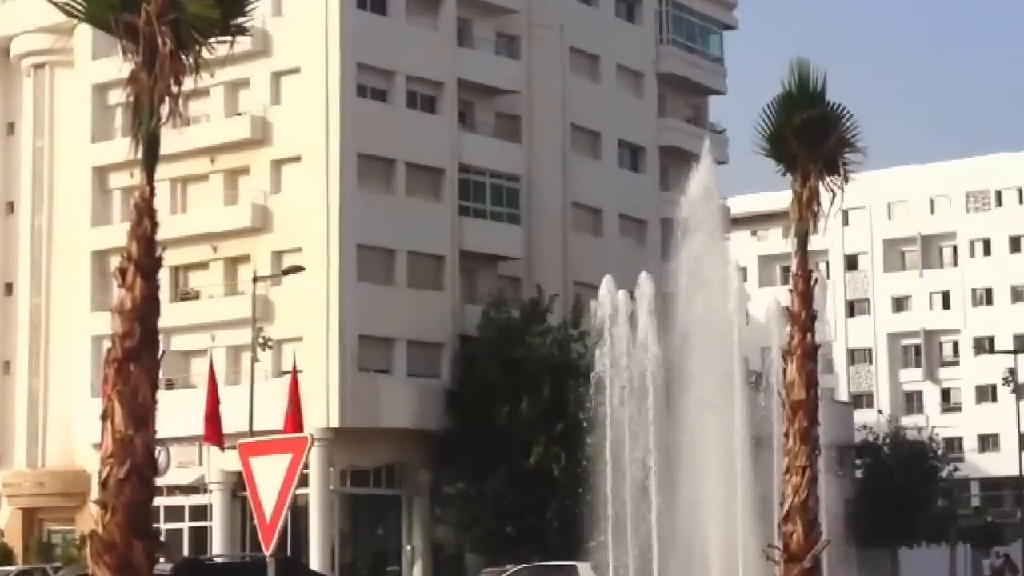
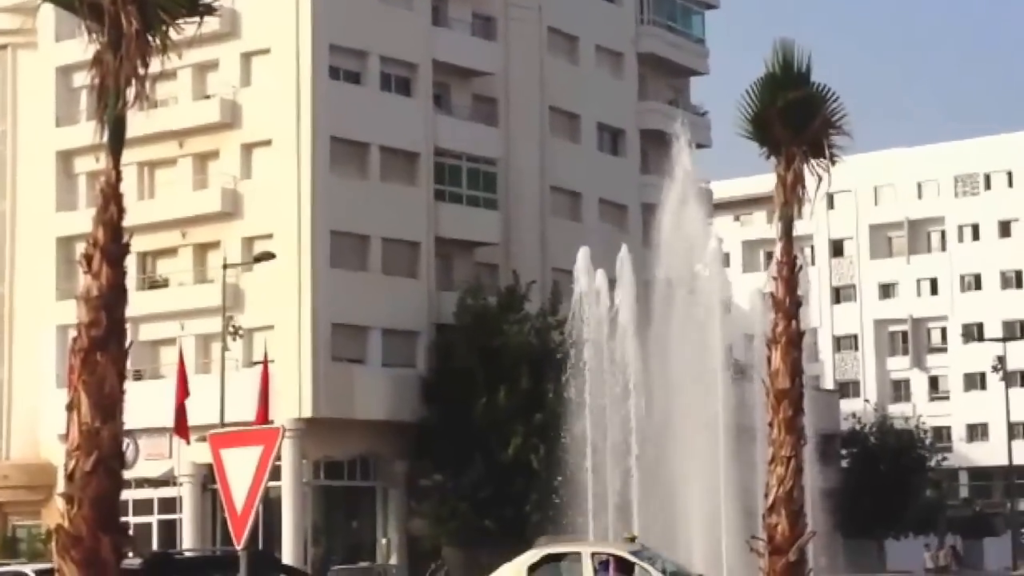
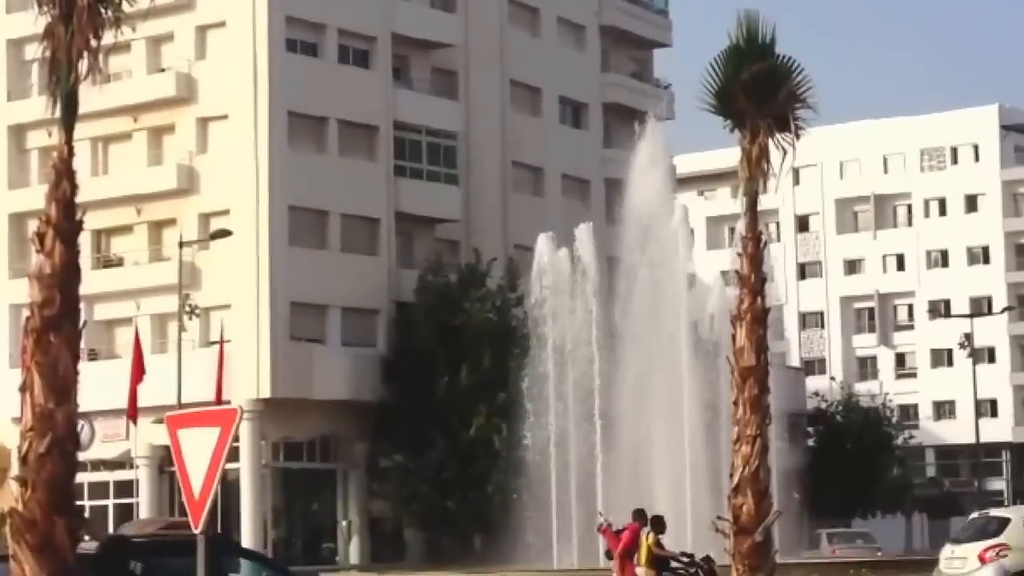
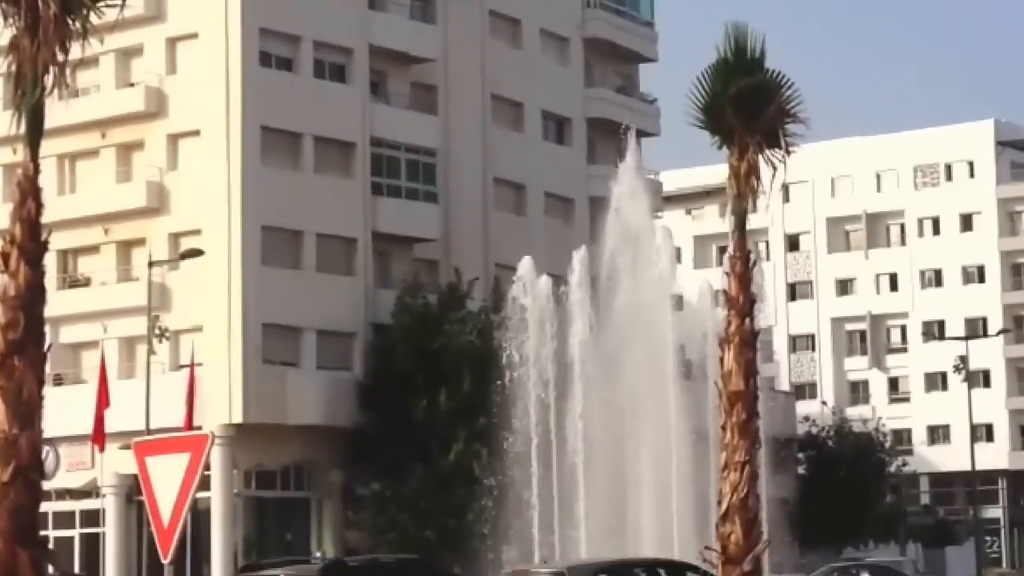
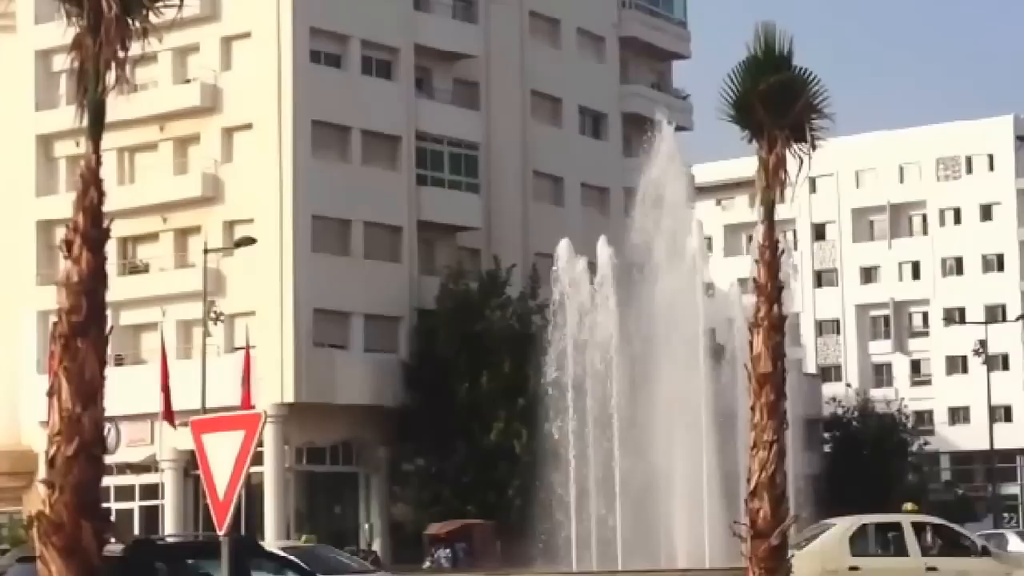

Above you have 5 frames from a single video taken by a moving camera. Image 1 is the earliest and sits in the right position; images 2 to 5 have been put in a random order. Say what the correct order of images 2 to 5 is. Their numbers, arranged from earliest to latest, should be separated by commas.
2, 5, 3, 4
